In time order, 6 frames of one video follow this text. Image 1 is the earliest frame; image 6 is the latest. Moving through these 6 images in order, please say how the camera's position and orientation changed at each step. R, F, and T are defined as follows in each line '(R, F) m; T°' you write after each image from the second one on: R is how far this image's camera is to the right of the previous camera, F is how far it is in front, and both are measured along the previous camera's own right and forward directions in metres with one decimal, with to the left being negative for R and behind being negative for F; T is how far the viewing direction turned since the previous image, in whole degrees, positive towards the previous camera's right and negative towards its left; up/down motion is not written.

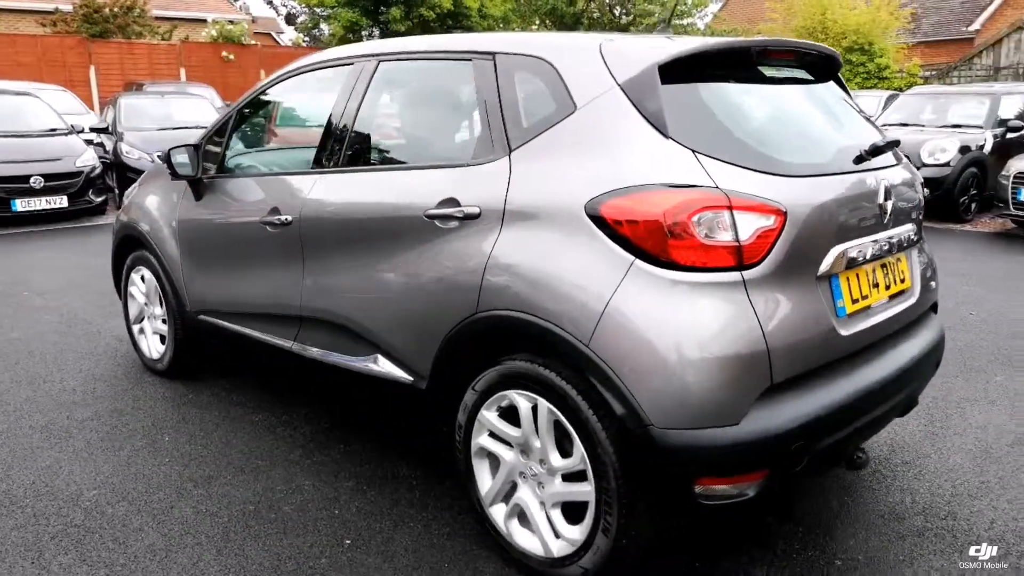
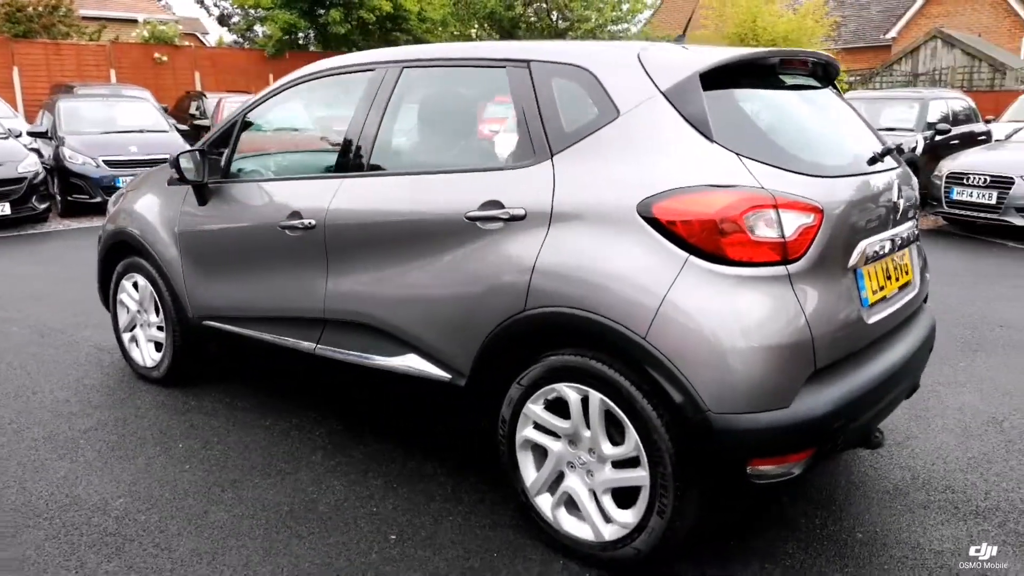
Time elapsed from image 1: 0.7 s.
(-0.4, -0.1) m; +5°
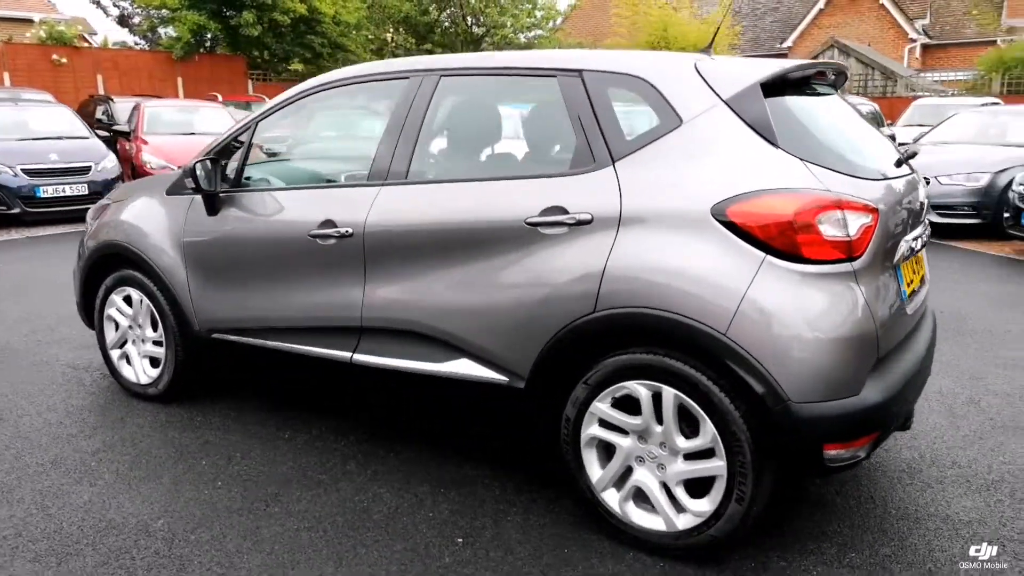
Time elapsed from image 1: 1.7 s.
(-0.6, 0.0) m; +7°
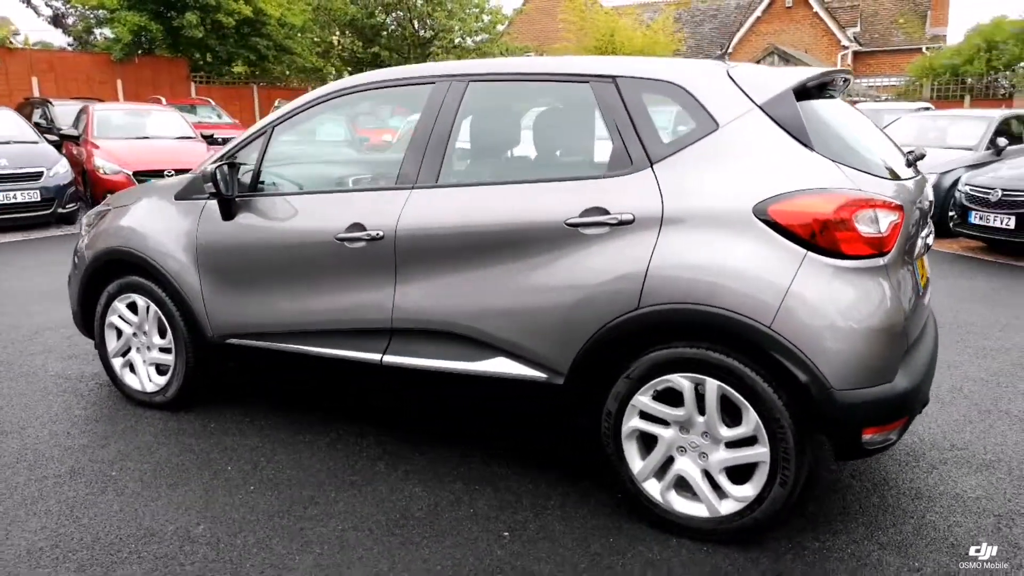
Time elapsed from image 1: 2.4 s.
(-0.4, -0.1) m; +4°
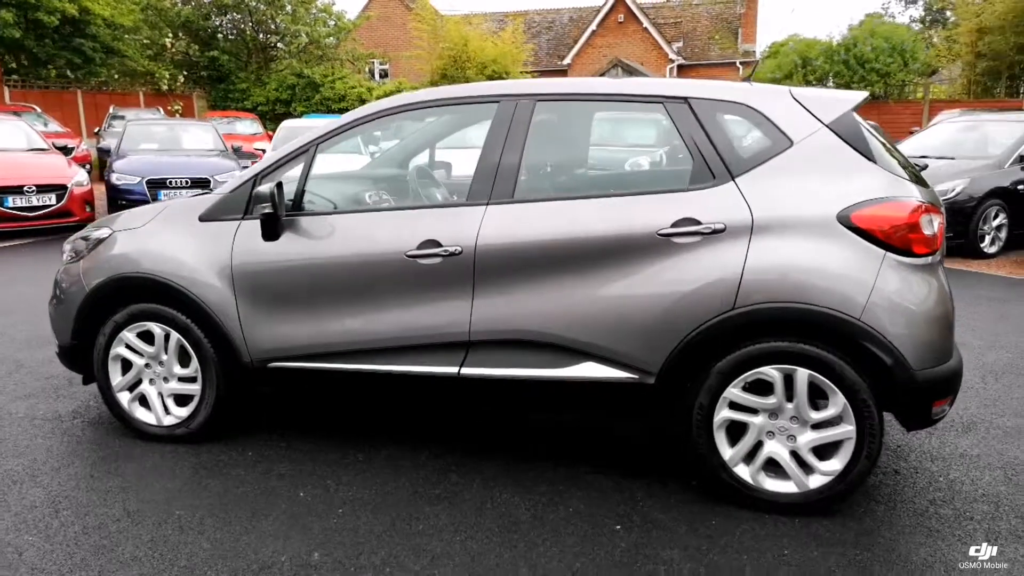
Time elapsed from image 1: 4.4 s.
(-1.1, 0.0) m; +12°
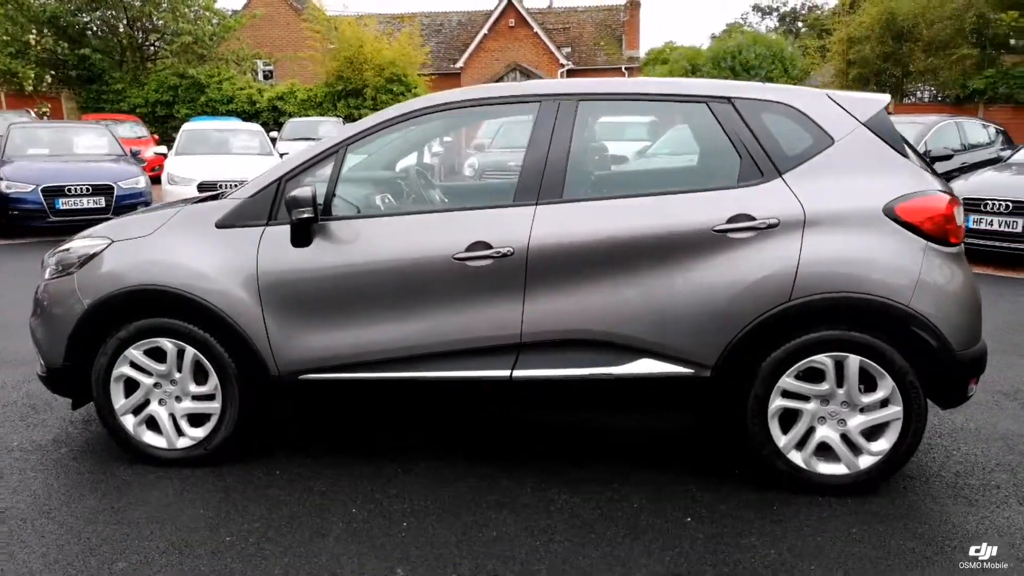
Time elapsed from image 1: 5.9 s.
(-0.7, +0.1) m; +8°
